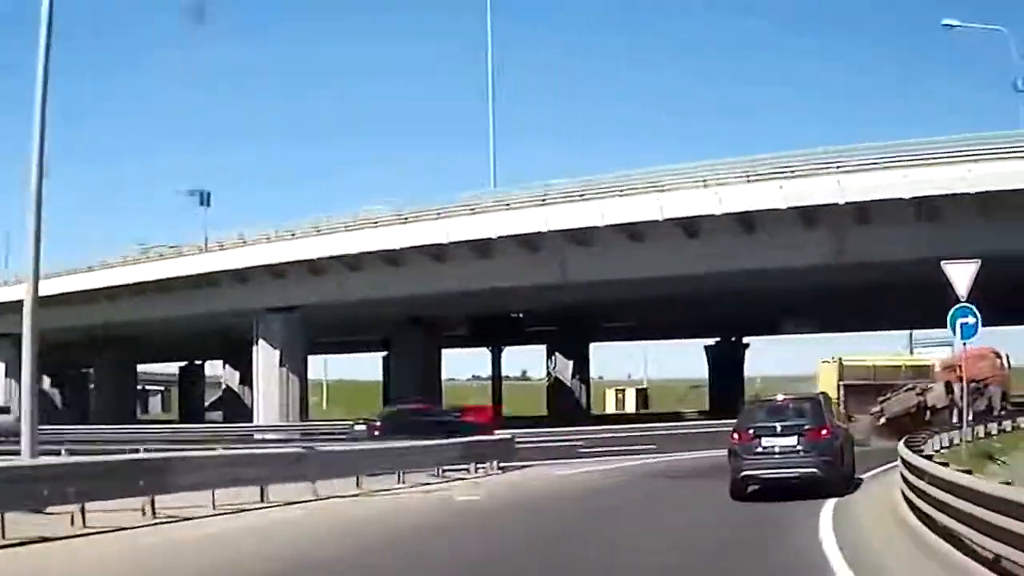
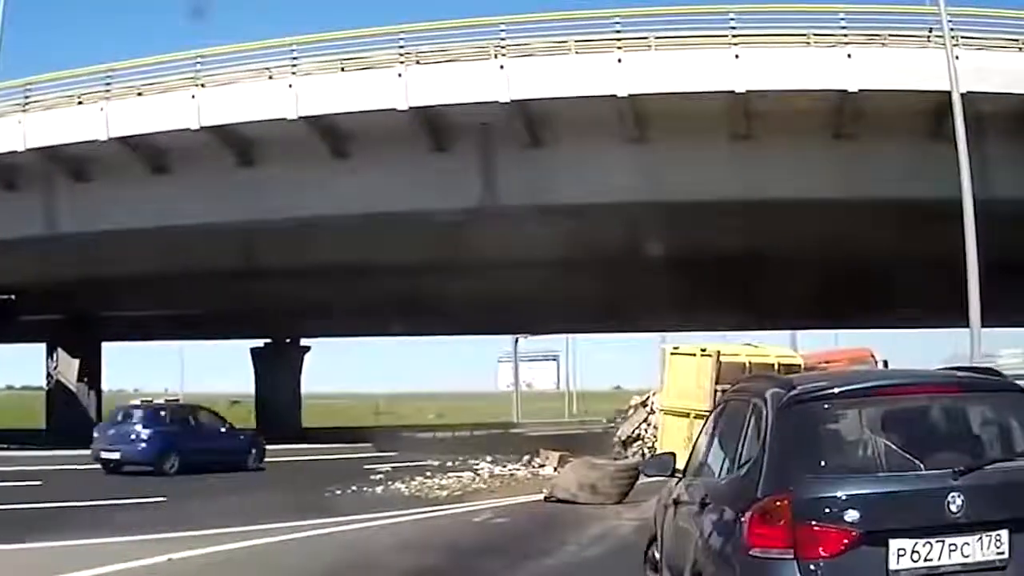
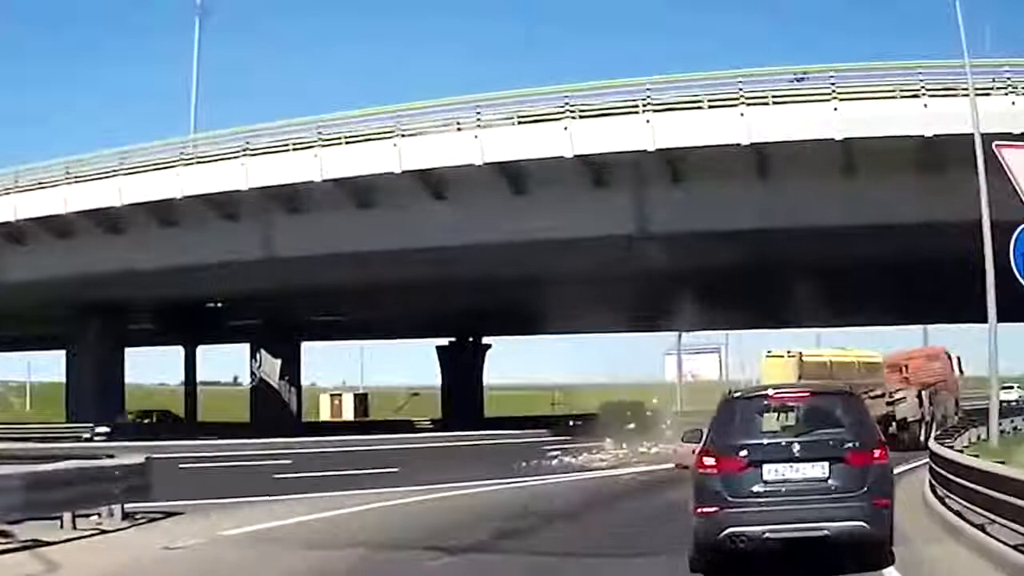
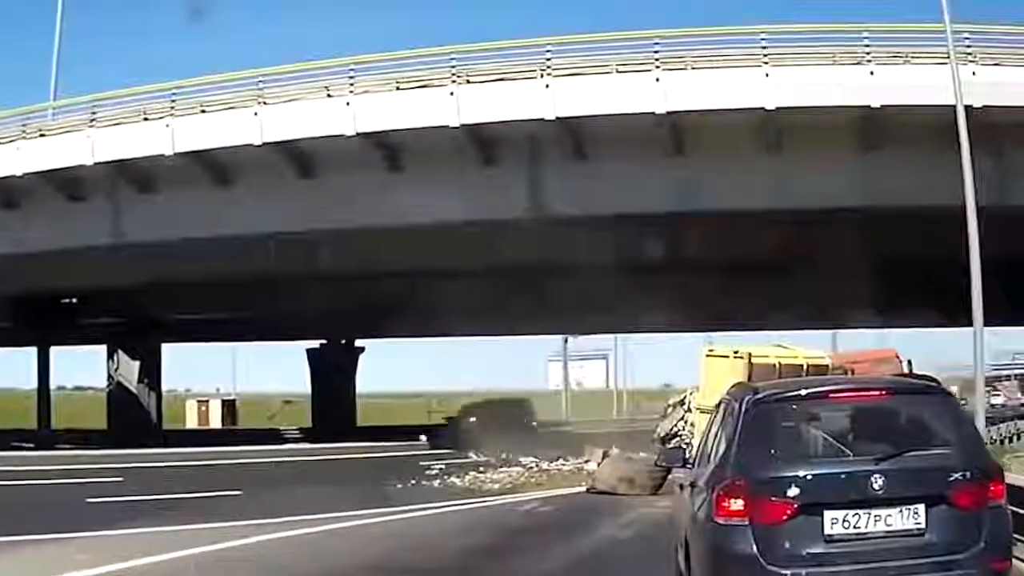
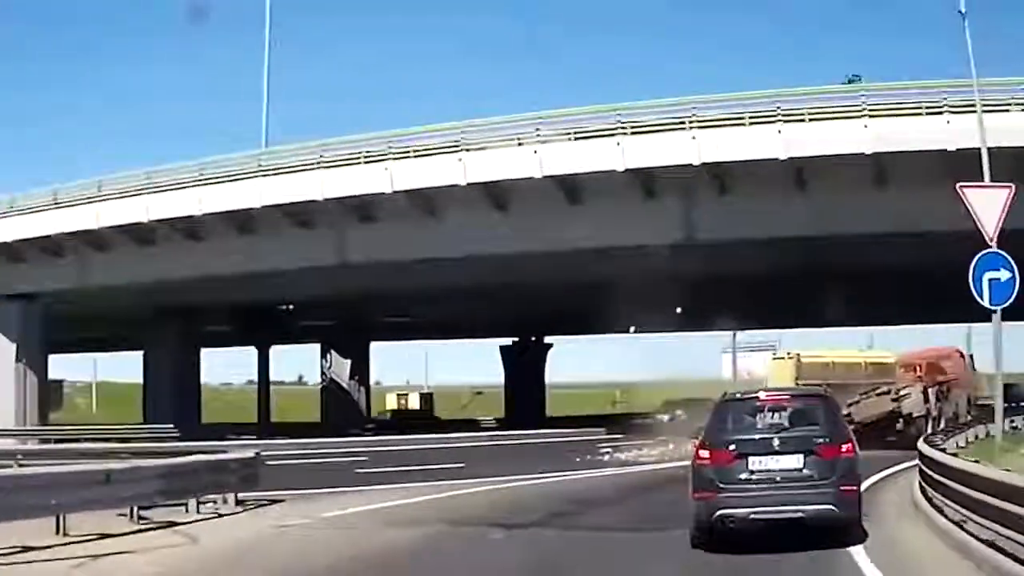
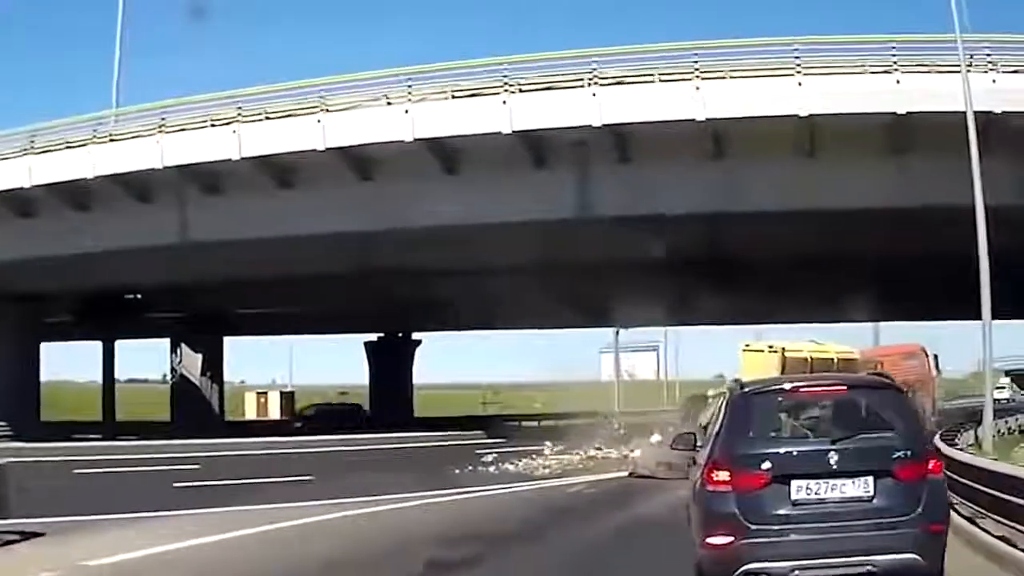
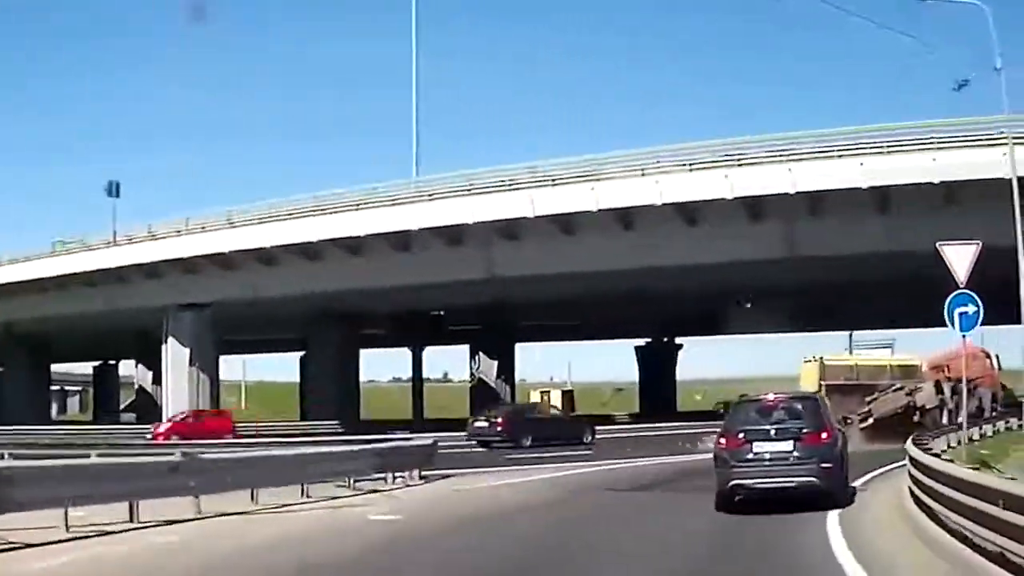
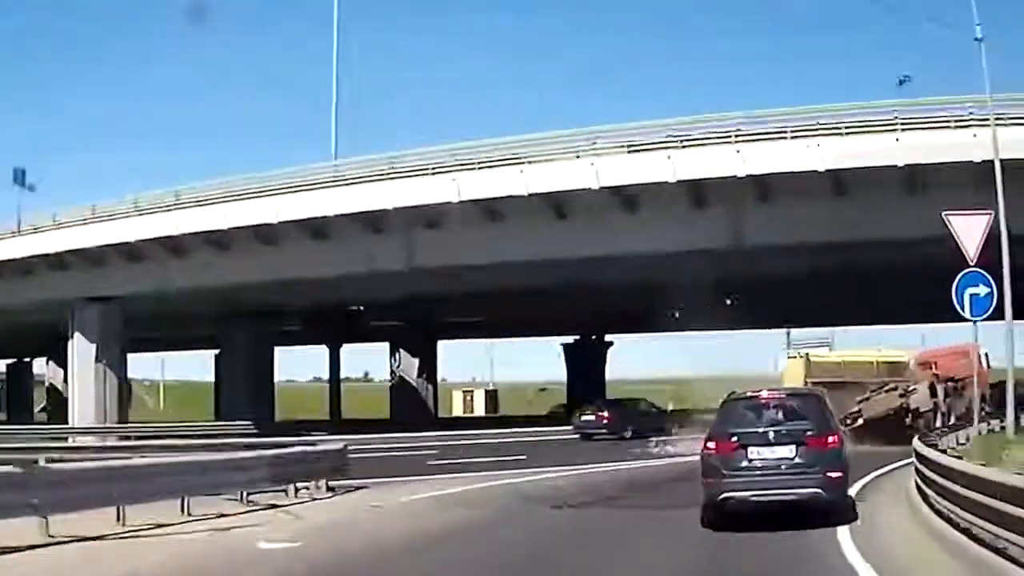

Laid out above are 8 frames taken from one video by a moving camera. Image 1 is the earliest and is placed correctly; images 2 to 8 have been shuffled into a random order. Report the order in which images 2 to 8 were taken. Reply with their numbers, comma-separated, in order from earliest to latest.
7, 8, 5, 3, 6, 4, 2
